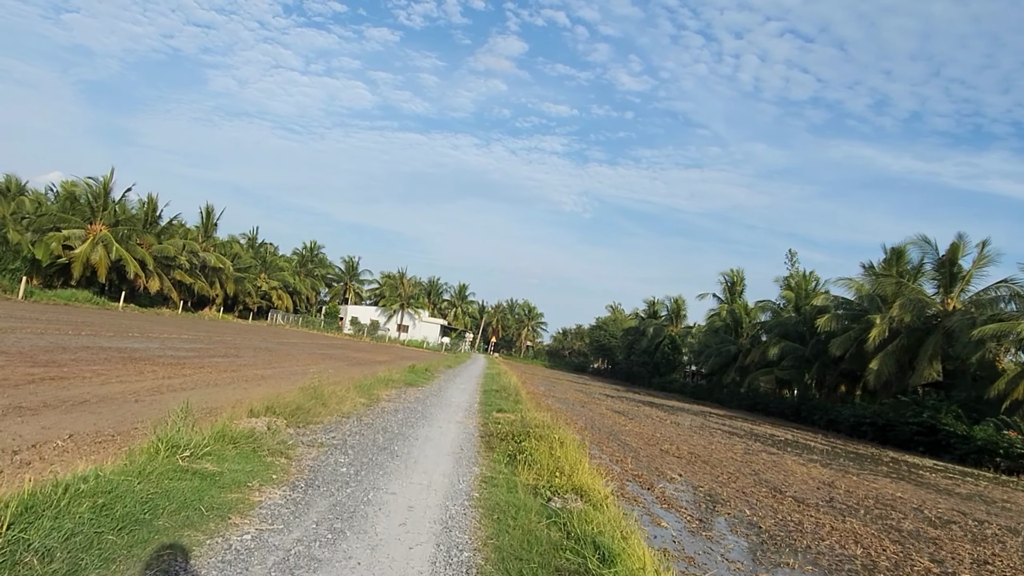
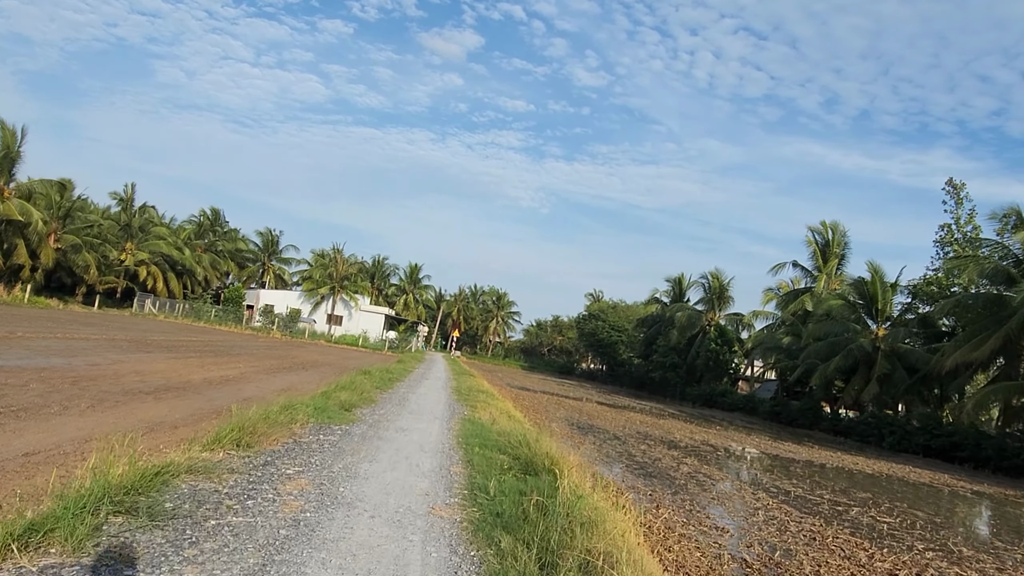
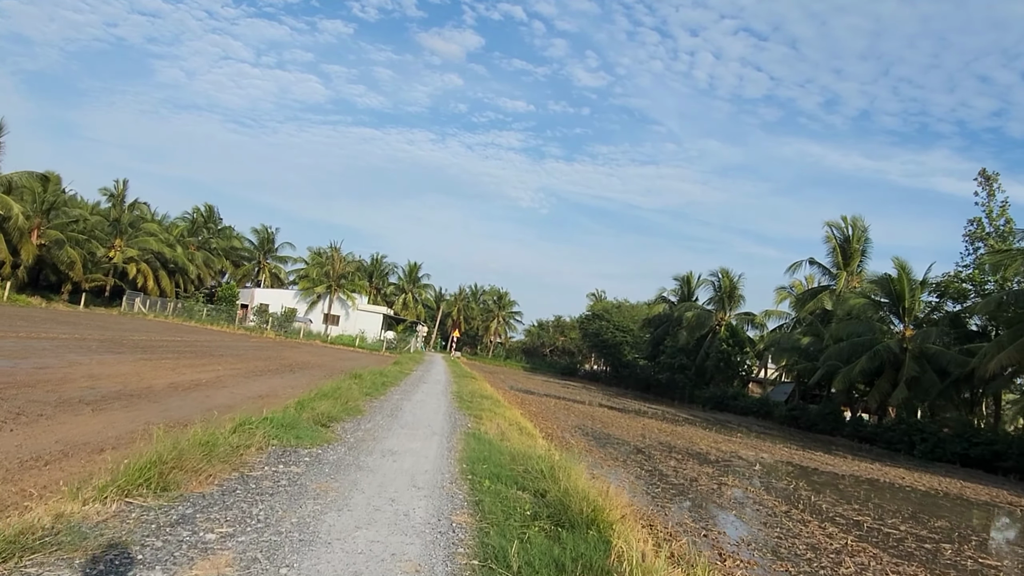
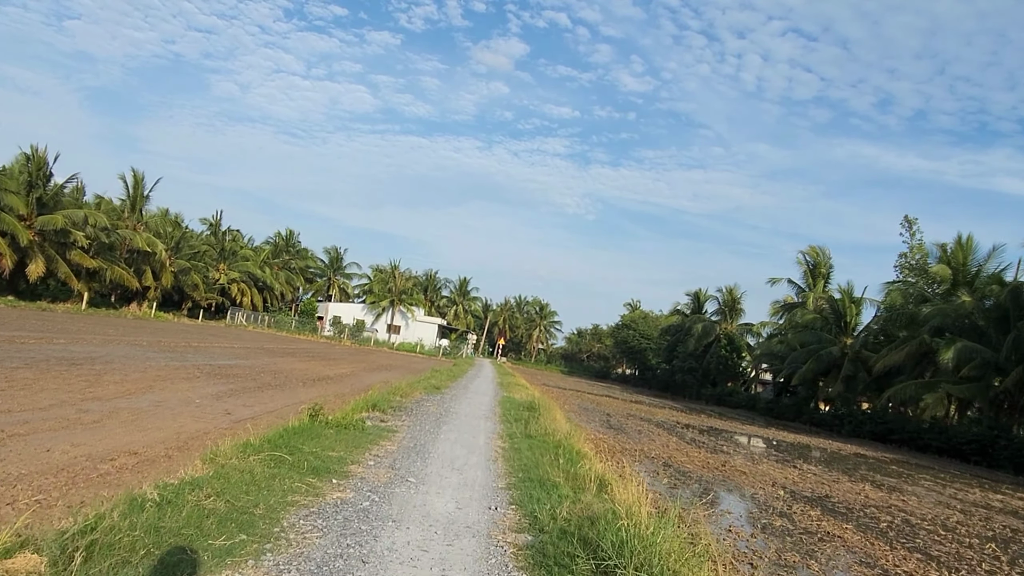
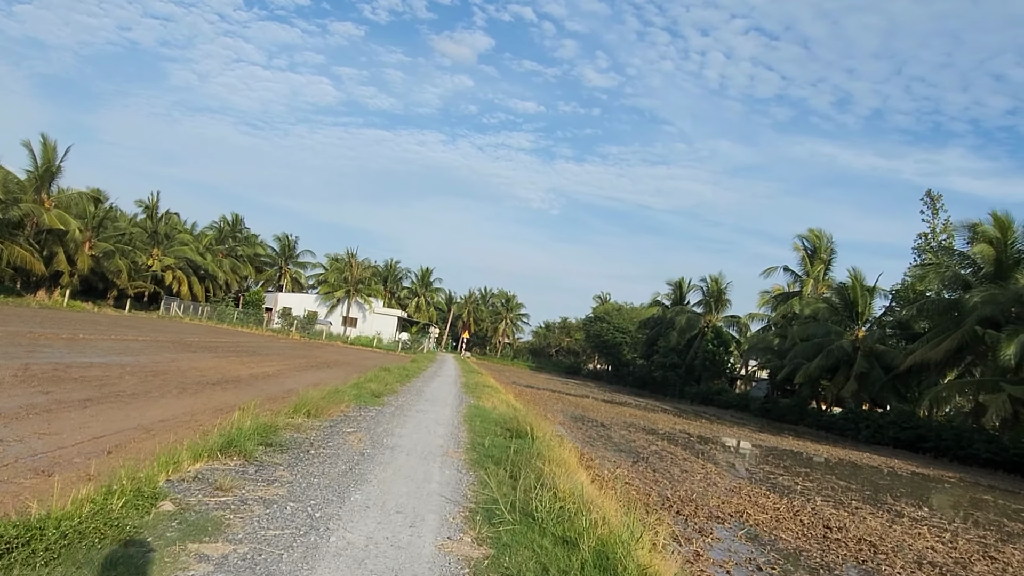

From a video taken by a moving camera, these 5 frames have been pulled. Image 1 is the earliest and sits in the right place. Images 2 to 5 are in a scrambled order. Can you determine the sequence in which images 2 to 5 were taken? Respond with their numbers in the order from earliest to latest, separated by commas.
4, 5, 2, 3
